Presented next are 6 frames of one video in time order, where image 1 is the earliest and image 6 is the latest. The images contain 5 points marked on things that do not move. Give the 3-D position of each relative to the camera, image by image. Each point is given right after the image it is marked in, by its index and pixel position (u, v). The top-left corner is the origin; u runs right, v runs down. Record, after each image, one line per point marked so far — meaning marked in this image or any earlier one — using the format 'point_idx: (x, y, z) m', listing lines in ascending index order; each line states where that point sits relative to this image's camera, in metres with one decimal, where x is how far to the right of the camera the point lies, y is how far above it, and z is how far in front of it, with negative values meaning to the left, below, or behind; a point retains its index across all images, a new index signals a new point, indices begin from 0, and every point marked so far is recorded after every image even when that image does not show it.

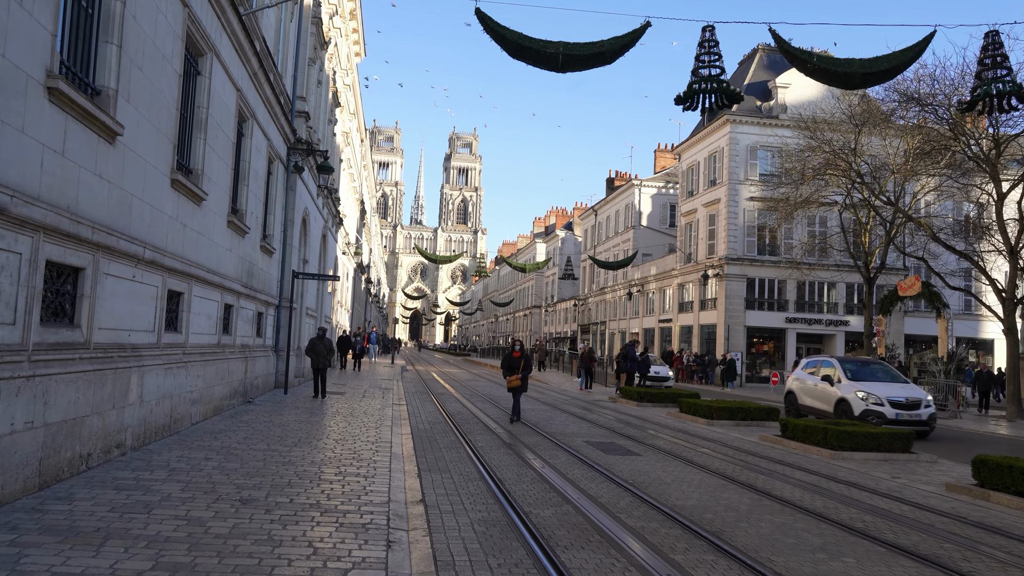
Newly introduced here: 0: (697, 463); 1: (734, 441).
0: (+2.4, -2.3, +11.1) m
1: (+3.8, -2.6, +14.3) m
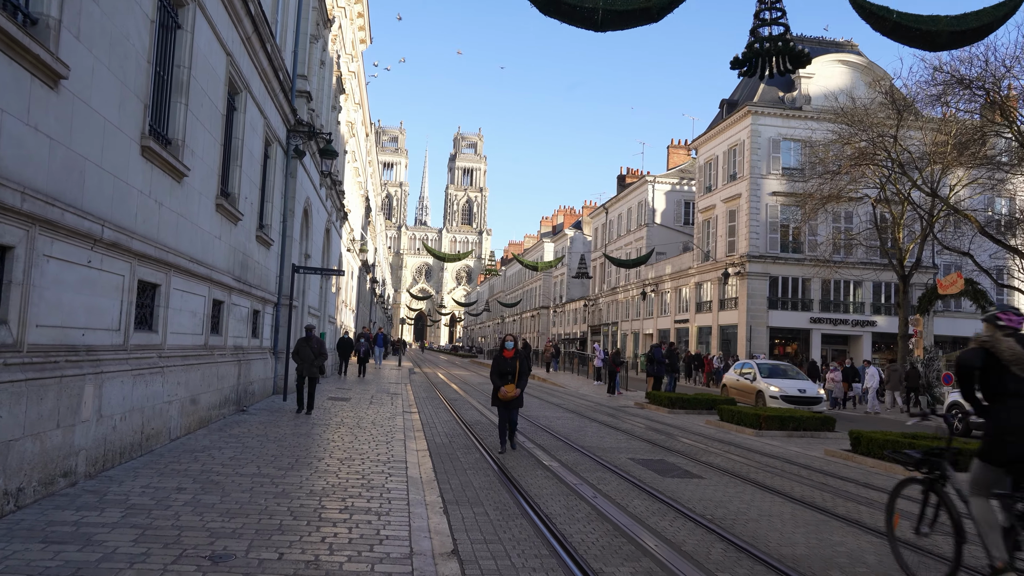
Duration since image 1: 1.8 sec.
0: (+2.8, -2.2, +9.2) m
1: (+4.2, -2.5, +12.4) m
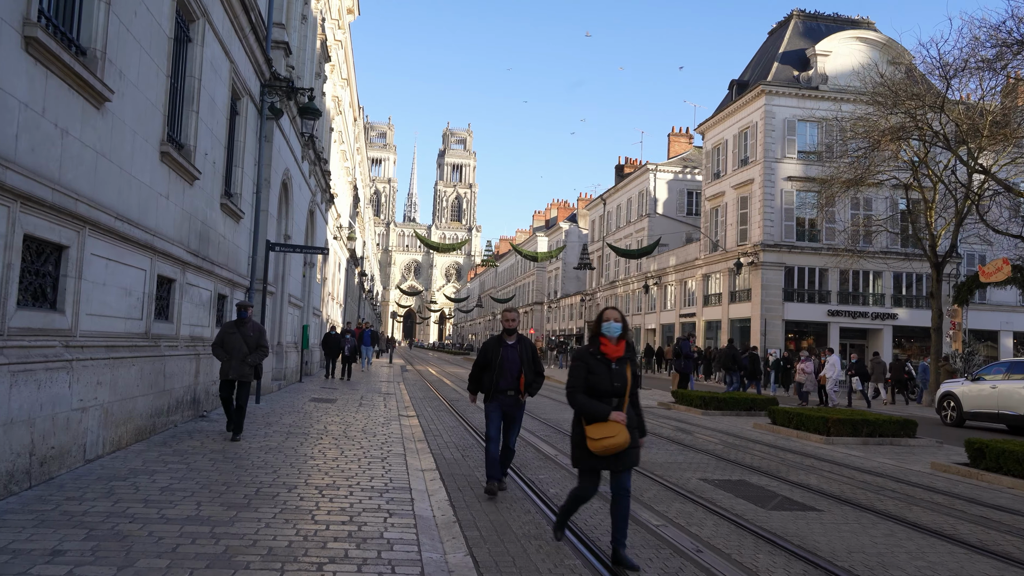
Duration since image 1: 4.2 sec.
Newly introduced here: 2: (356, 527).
0: (+3.2, -1.9, +6.6) m
1: (+4.6, -2.2, +9.8) m
2: (-1.0, -1.6, +5.6) m
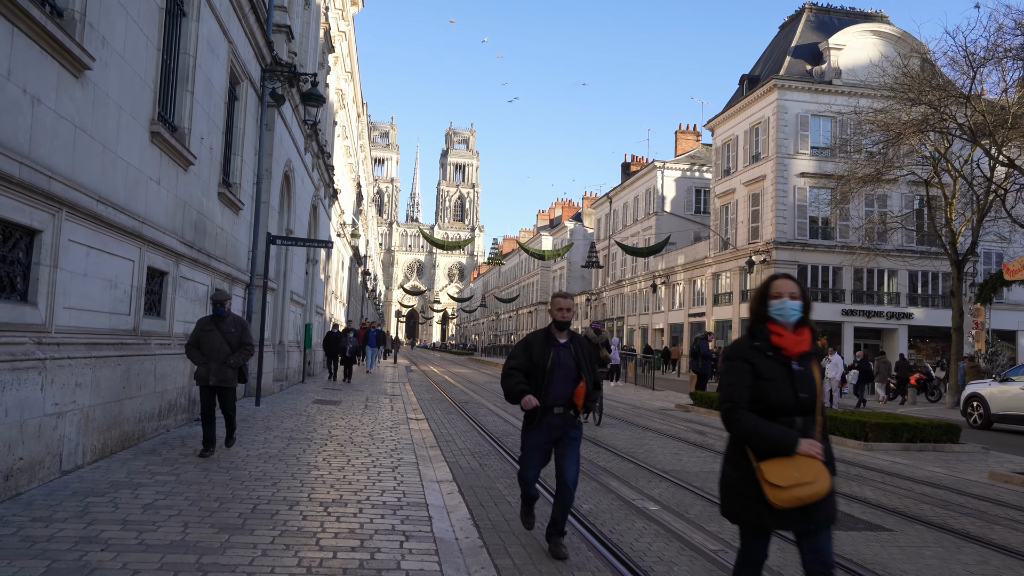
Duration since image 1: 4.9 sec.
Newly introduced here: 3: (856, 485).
0: (+3.5, -1.8, +5.8) m
1: (+4.8, -2.1, +9.0) m
2: (-0.8, -1.5, +4.8) m
3: (+3.5, -2.0, +8.5) m
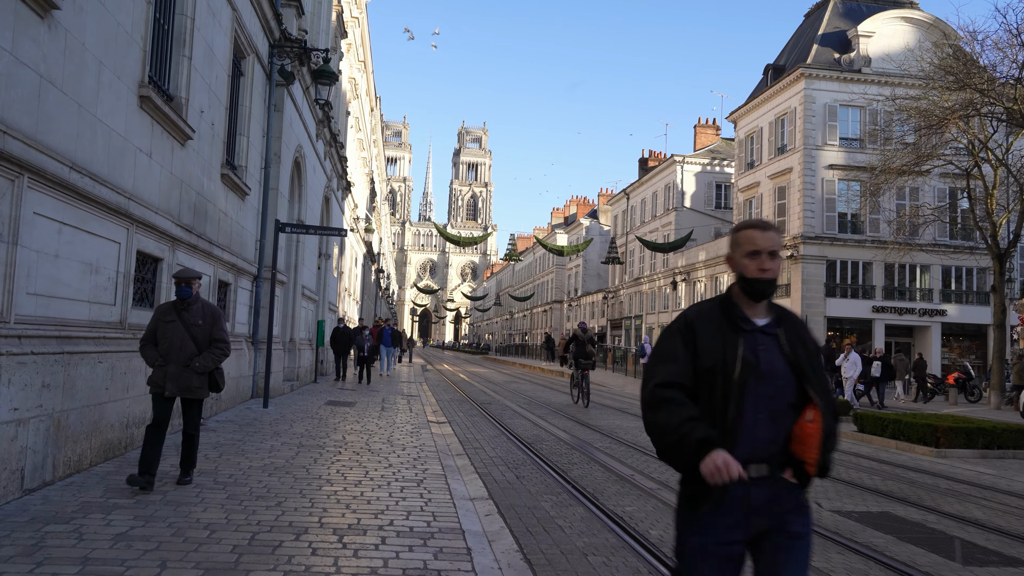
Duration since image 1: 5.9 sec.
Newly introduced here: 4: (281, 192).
0: (+3.8, -1.6, +4.6) m
1: (+5.2, -2.0, +7.8) m
2: (-0.5, -1.4, +3.7) m
3: (+3.9, -1.9, +7.3) m
4: (-4.2, +1.7, +15.1) m
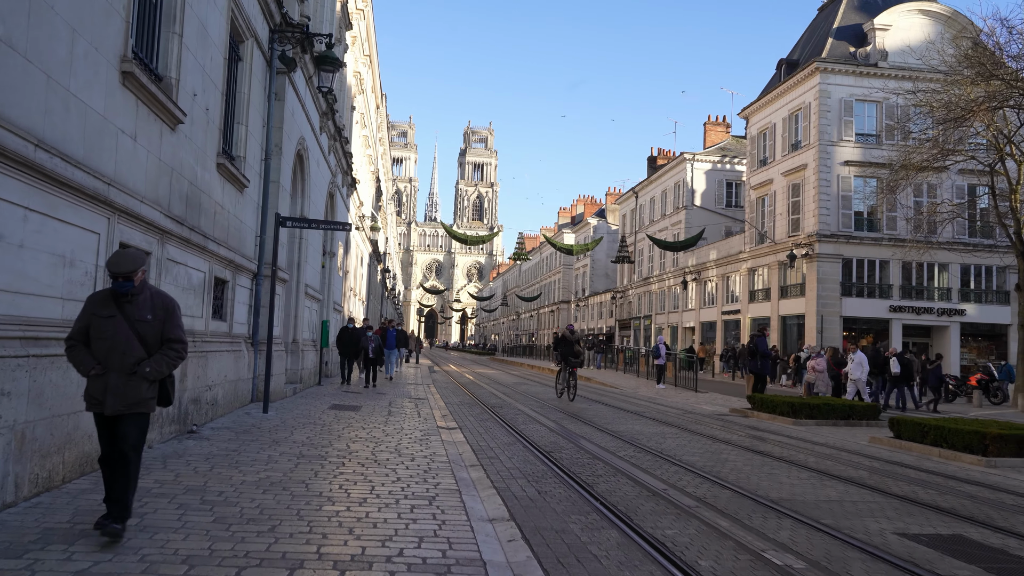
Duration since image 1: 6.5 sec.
0: (+3.9, -1.6, +3.8) m
1: (+5.4, -1.9, +7.0) m
2: (-0.4, -1.4, +2.9) m
3: (+4.1, -1.8, +6.6) m
4: (-4.0, +1.8, +14.4) m
